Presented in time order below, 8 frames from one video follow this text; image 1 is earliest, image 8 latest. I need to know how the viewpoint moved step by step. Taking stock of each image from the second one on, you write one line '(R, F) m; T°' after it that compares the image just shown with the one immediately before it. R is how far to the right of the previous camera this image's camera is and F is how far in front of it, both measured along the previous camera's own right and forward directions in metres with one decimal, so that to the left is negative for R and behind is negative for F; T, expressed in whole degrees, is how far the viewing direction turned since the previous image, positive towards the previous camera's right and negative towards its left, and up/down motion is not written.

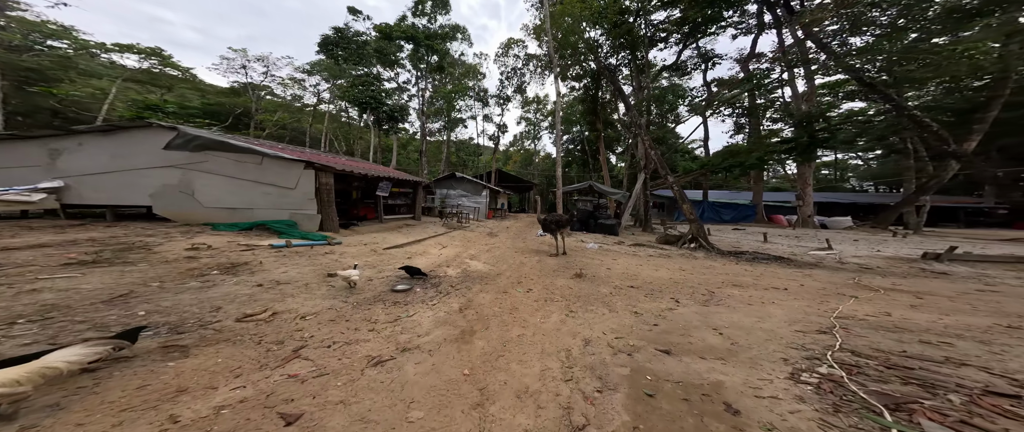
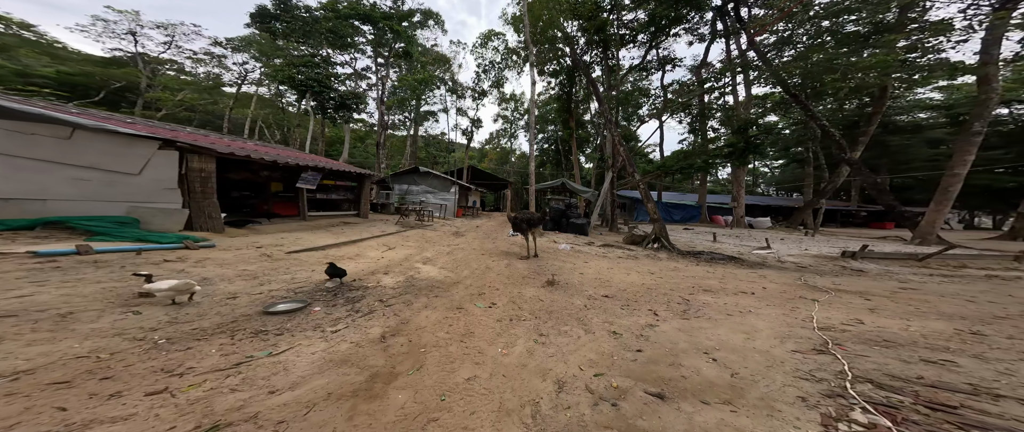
(+0.1, +0.9) m; +10°
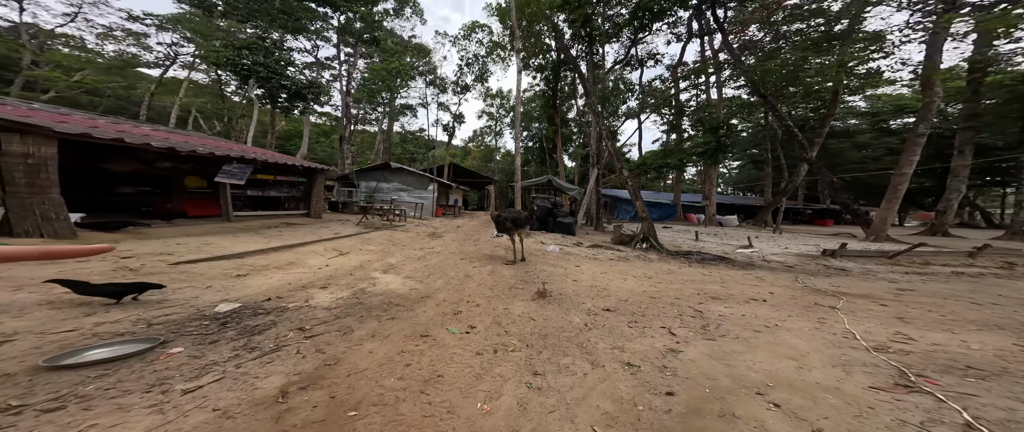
(-0.1, +0.9) m; +7°
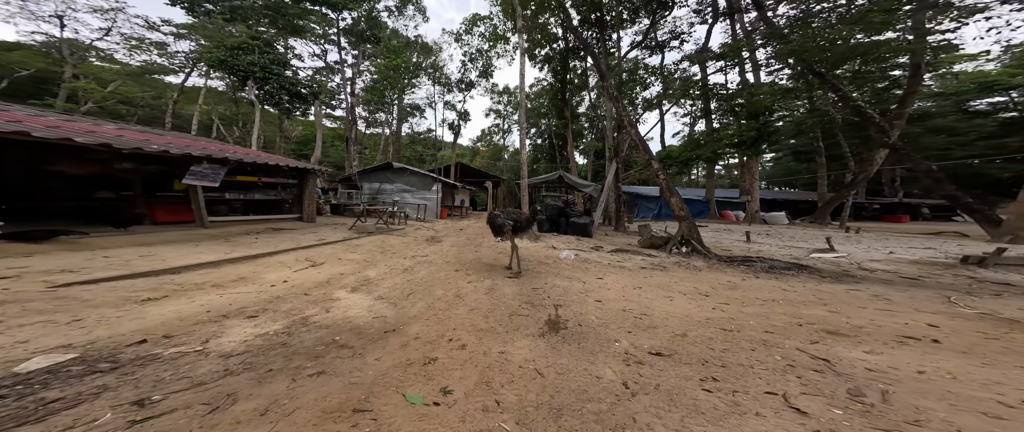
(+0.2, +1.4) m; -3°
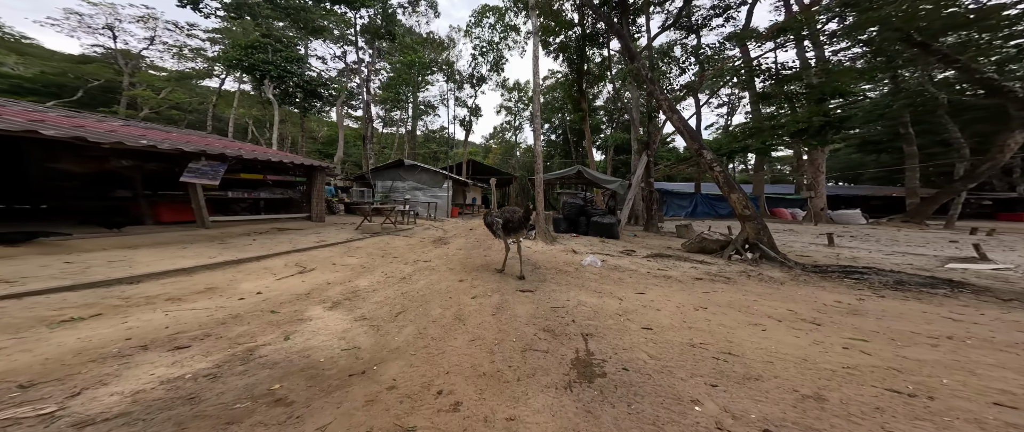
(+0.1, +1.0) m; -4°
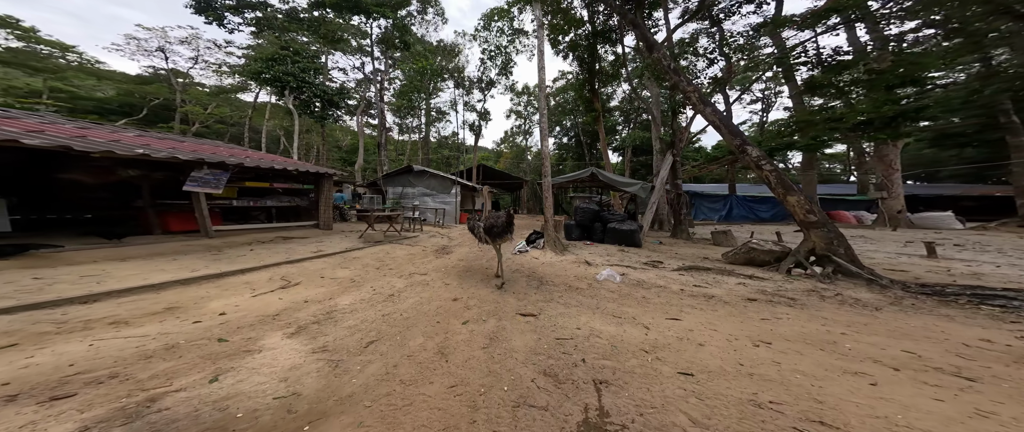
(+0.3, +0.8) m; -5°
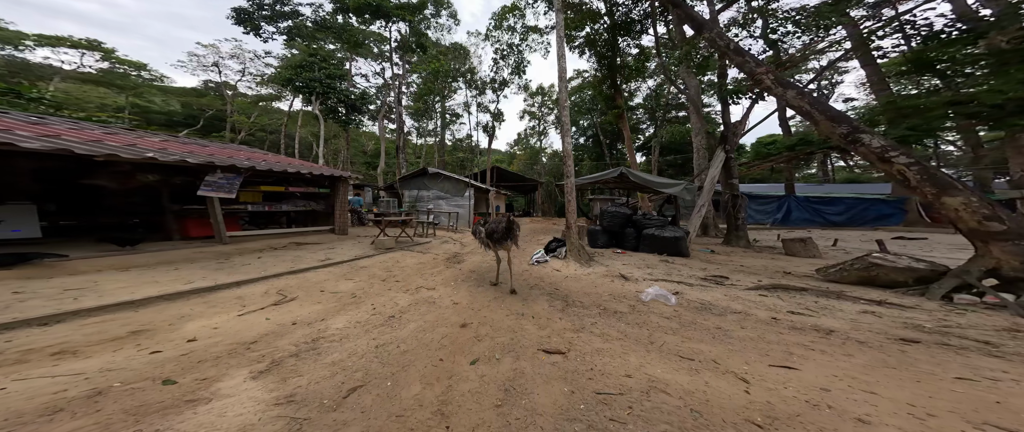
(0.0, +0.8) m; -5°
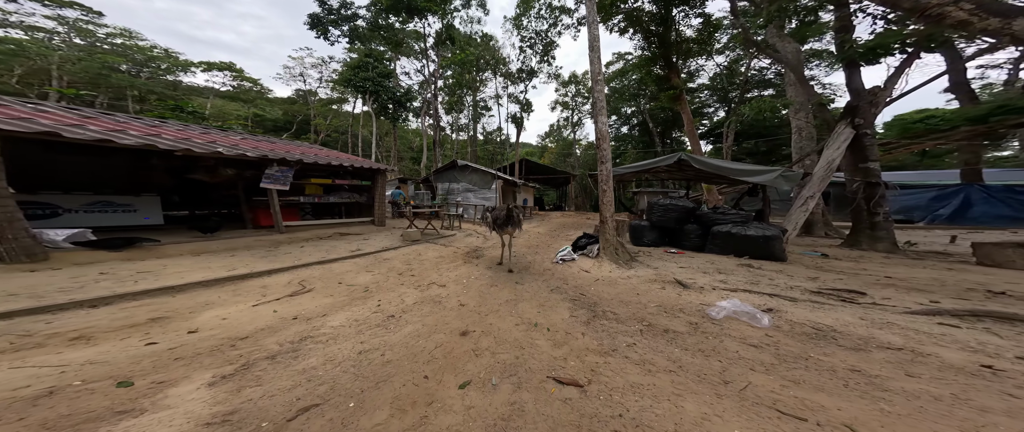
(+0.5, +0.8) m; -12°
